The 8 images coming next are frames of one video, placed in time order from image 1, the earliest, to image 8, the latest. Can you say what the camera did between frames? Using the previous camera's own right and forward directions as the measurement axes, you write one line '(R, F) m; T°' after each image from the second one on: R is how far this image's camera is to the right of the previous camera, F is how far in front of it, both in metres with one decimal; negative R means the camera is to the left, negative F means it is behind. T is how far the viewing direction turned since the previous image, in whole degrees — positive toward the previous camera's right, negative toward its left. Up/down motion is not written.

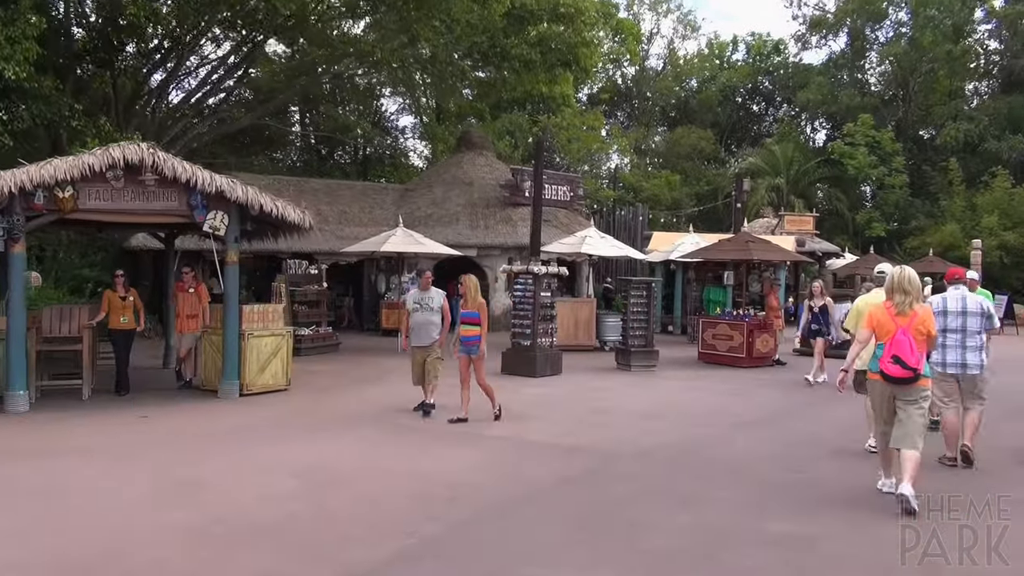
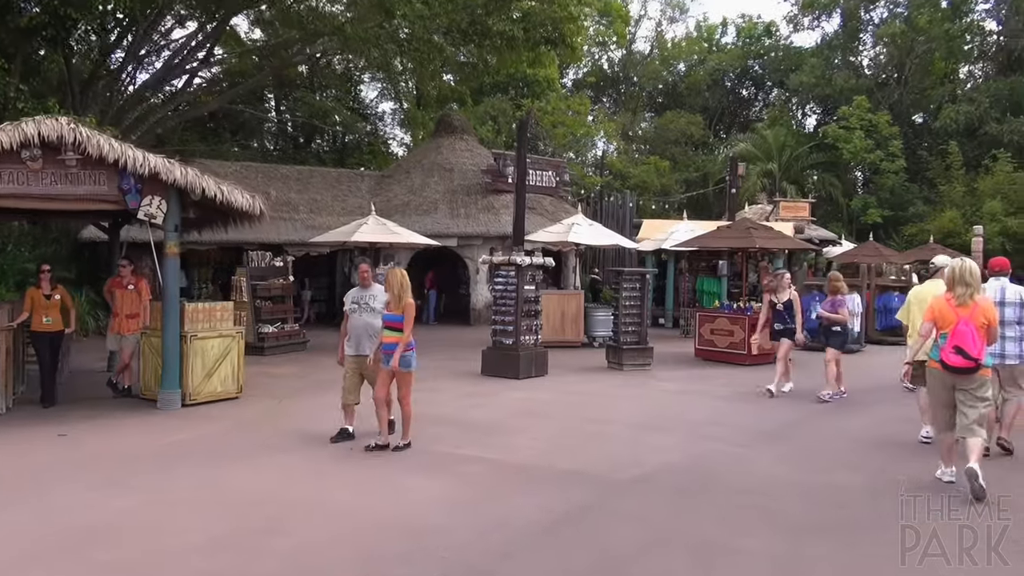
(+0.1, +1.2) m; +1°
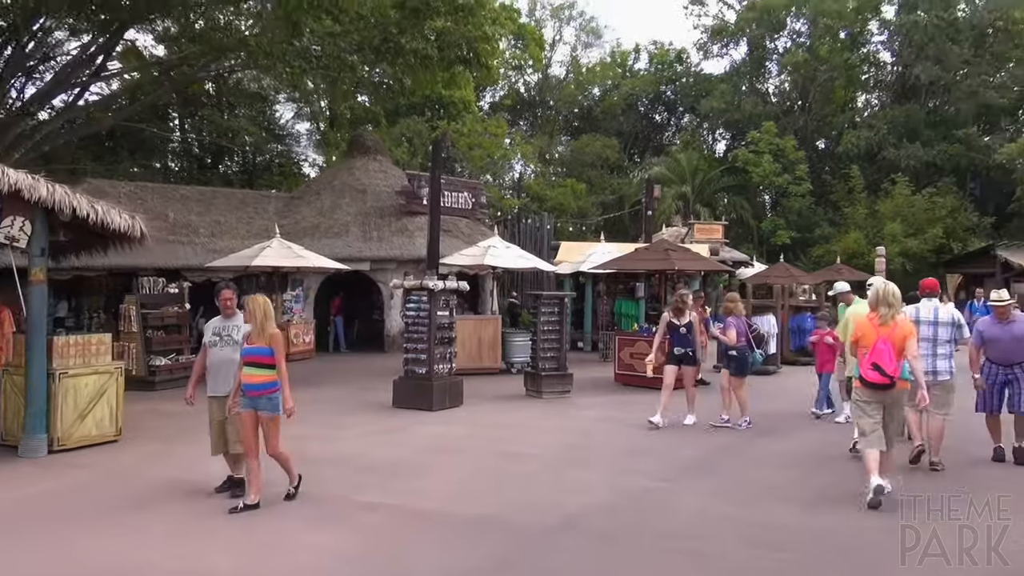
(+0.1, +0.6) m; +6°
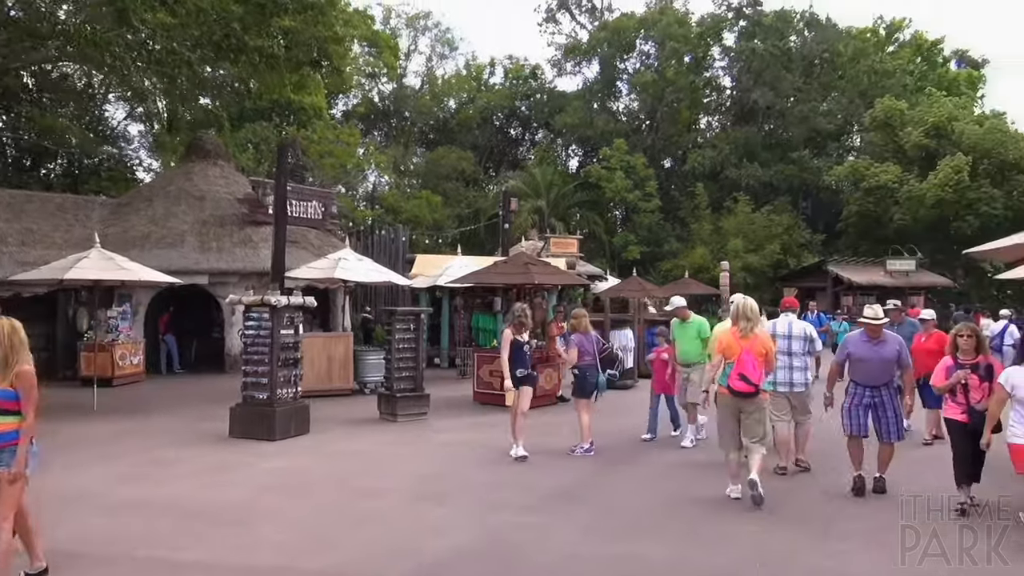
(0.0, +0.7) m; +10°
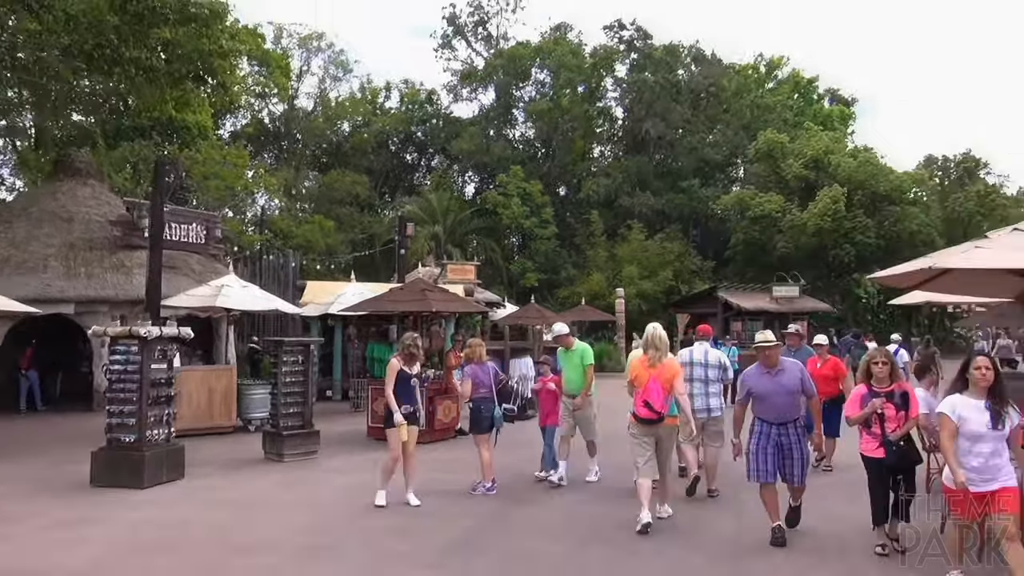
(0.0, +0.5) m; +7°
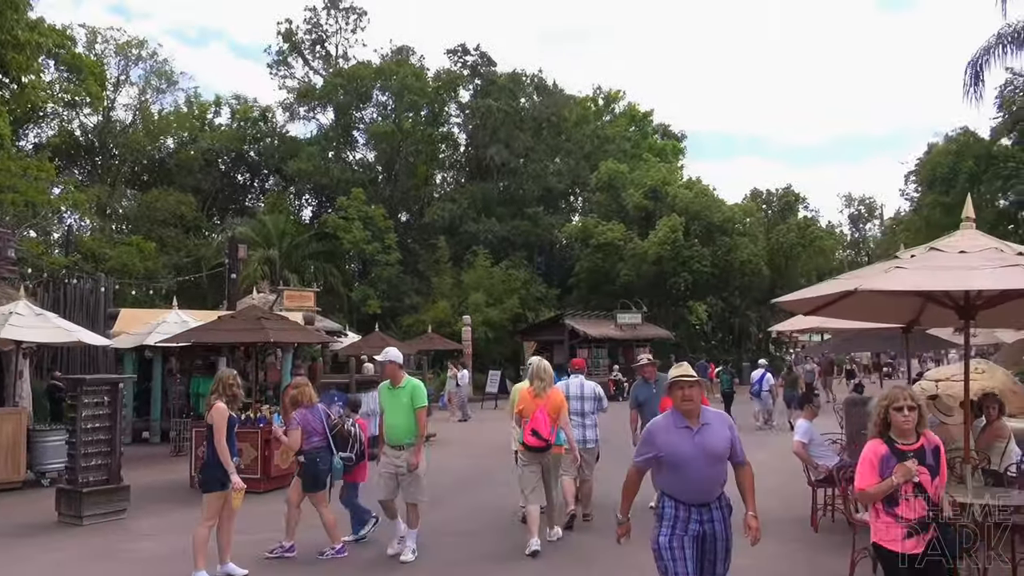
(-0.2, +1.1) m; +11°
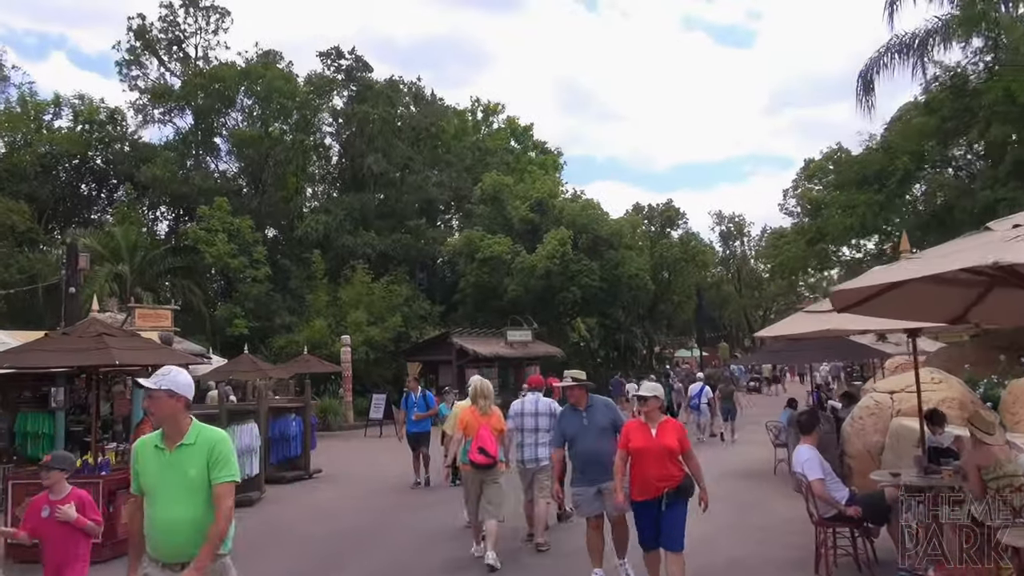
(-0.5, +1.9) m; +9°
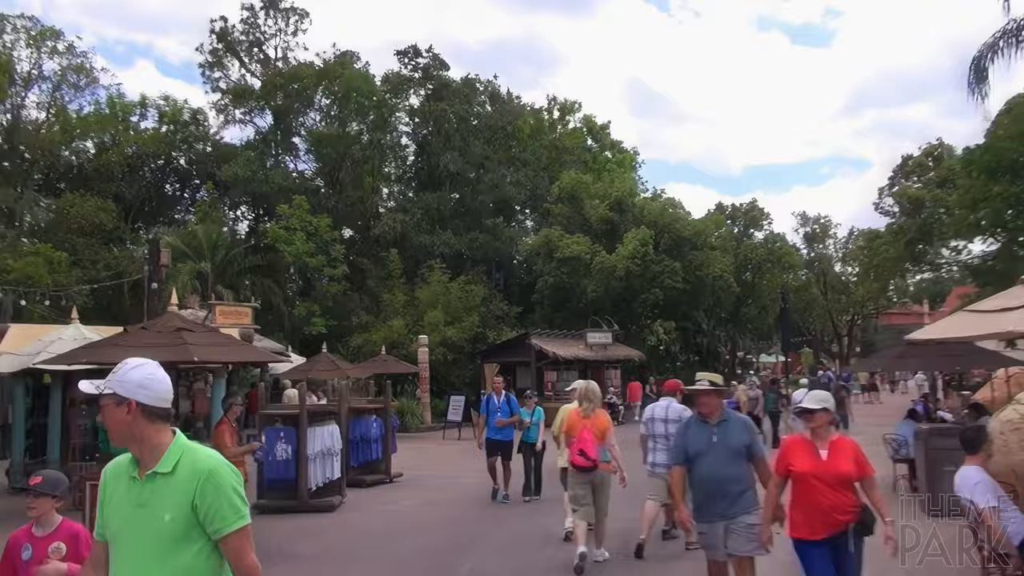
(-0.4, +0.8) m; -5°
